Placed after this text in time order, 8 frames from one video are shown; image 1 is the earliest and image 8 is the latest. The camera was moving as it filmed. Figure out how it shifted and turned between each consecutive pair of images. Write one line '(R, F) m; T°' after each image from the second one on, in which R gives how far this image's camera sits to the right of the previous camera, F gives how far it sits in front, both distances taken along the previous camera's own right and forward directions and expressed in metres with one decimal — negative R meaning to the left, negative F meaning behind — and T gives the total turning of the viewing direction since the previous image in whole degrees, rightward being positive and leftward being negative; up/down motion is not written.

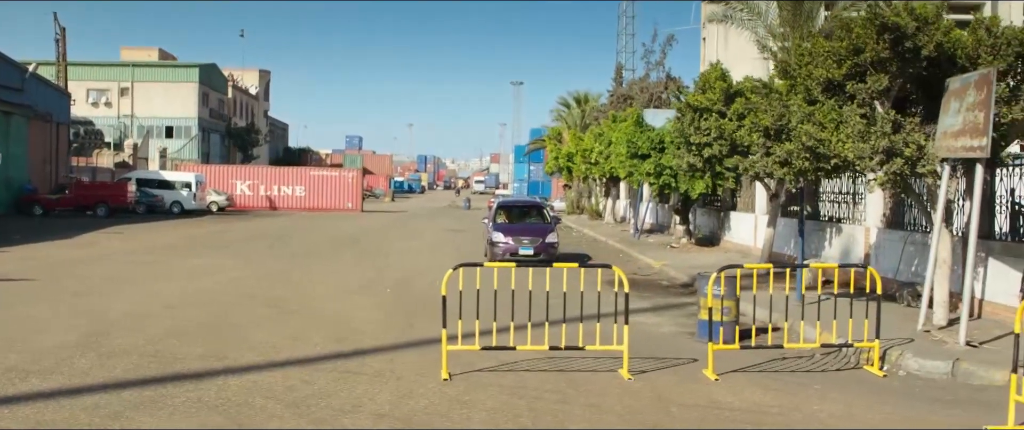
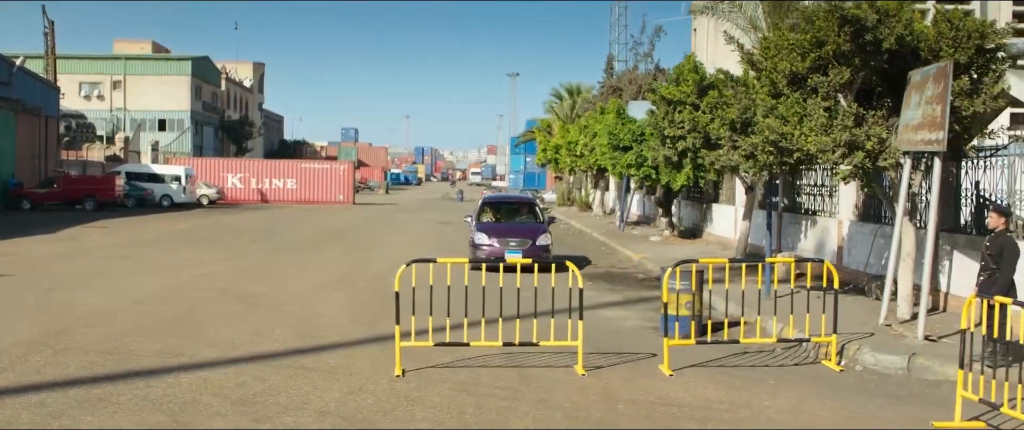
(+0.4, 0.0) m; 0°
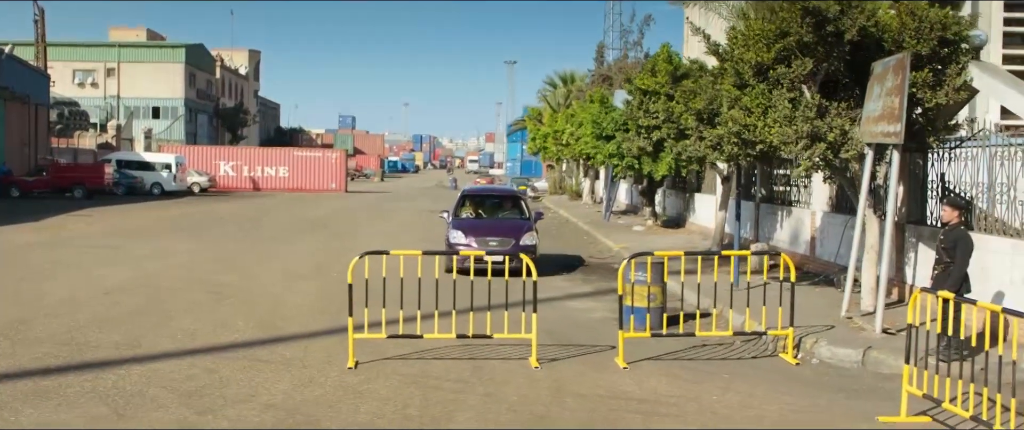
(+0.4, 0.0) m; 0°
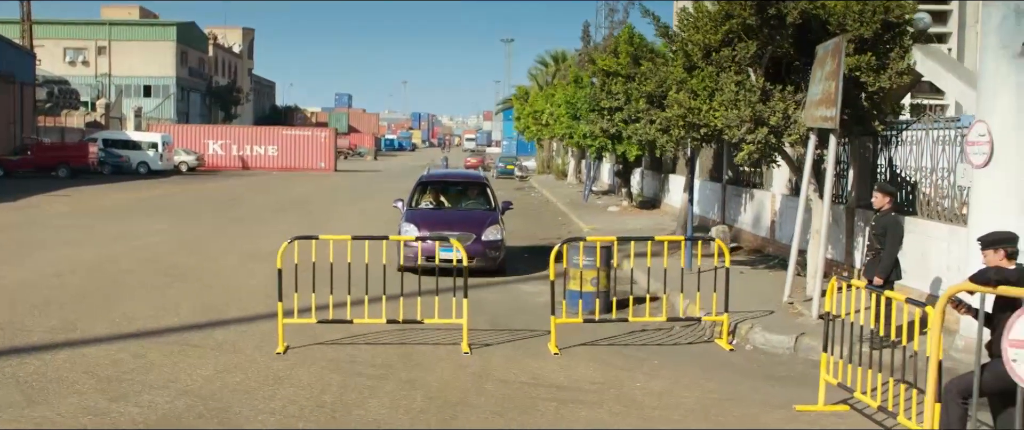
(+0.6, +0.1) m; -1°
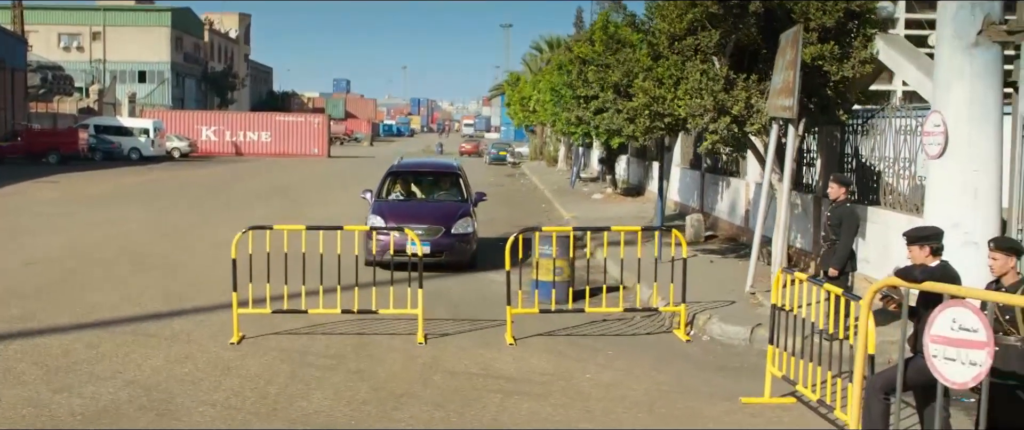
(+0.4, 0.0) m; 0°
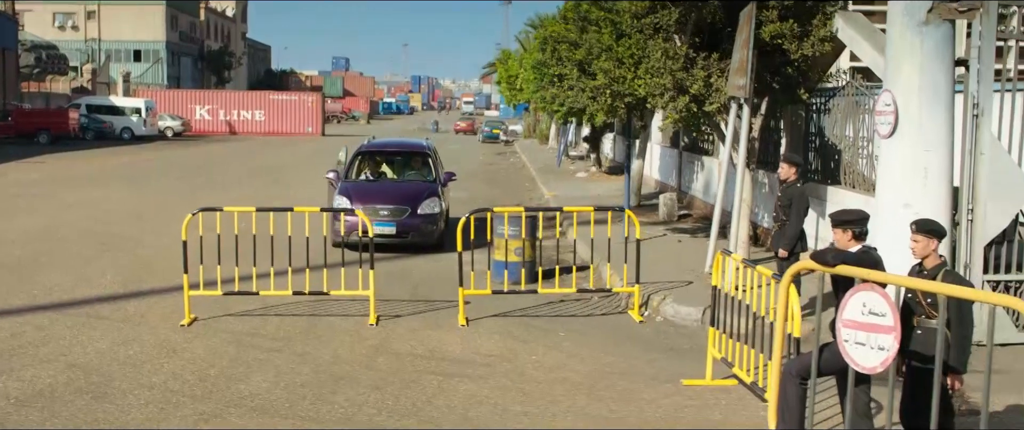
(+0.5, +0.1) m; -1°
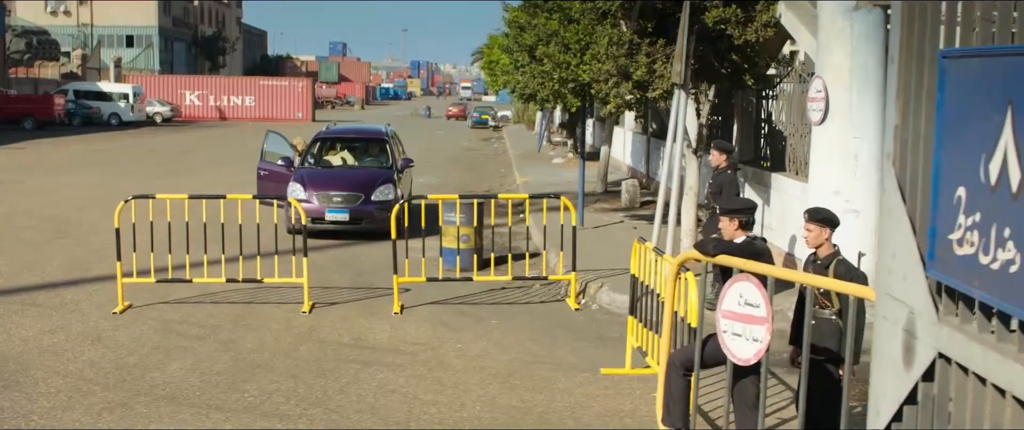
(+0.6, +0.1) m; -1°
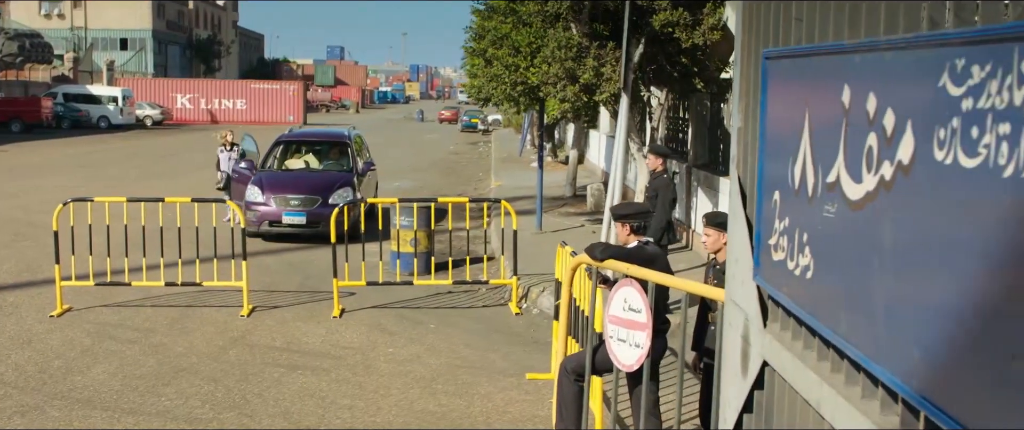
(+0.6, +0.1) m; 0°
